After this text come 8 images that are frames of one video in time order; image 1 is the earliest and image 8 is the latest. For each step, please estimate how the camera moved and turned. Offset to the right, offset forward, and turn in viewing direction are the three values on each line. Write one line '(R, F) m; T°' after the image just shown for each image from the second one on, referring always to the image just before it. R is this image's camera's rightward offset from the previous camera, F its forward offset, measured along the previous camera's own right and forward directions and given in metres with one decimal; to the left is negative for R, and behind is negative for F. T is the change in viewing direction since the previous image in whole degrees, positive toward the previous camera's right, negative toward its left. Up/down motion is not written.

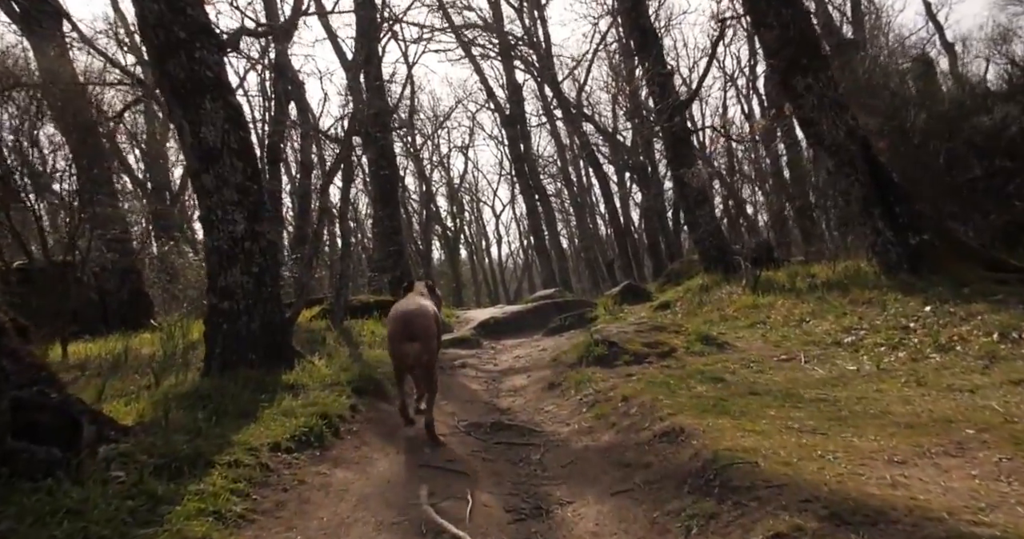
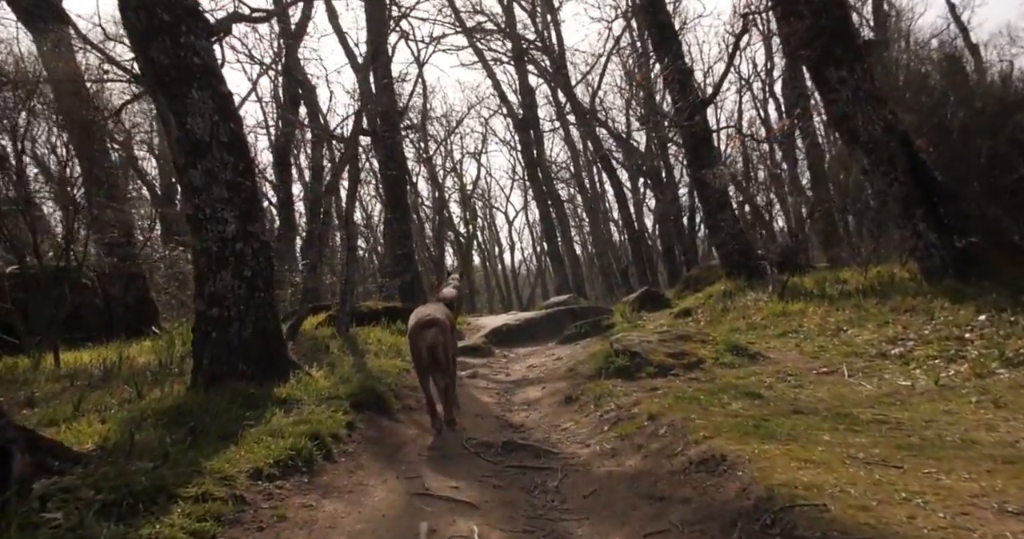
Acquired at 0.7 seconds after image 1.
(0.0, +0.5) m; -1°
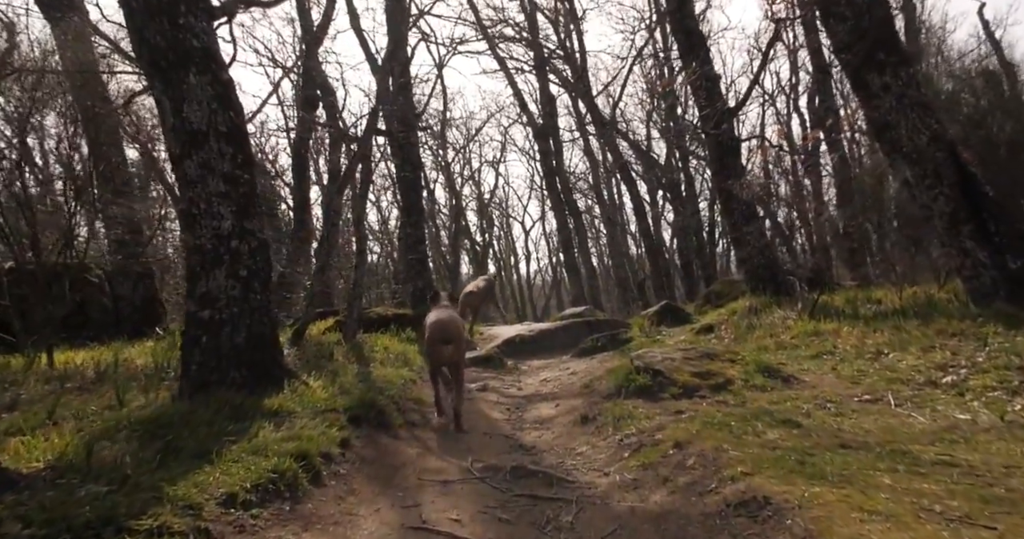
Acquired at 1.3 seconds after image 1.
(0.0, +0.4) m; -1°
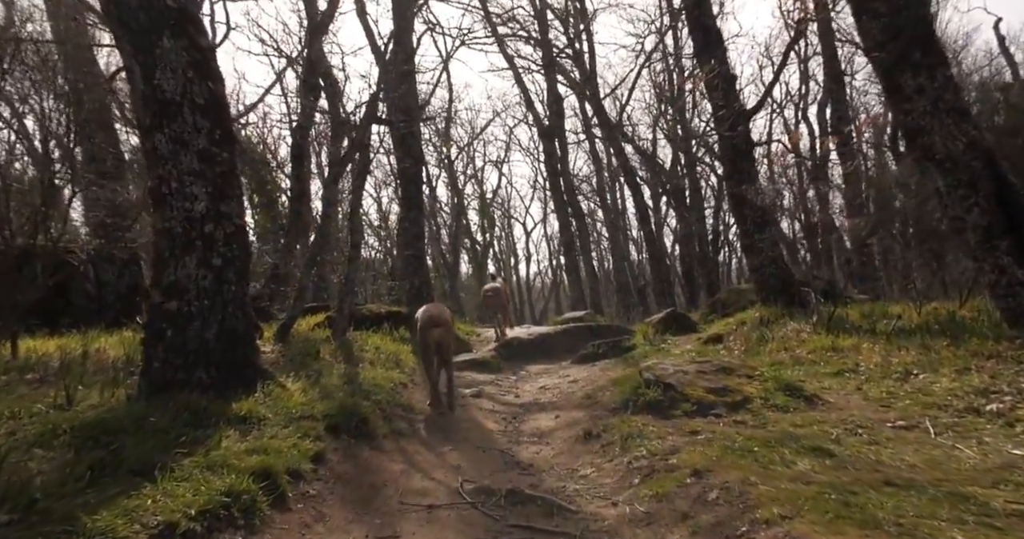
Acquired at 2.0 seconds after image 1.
(0.0, +0.5) m; 0°
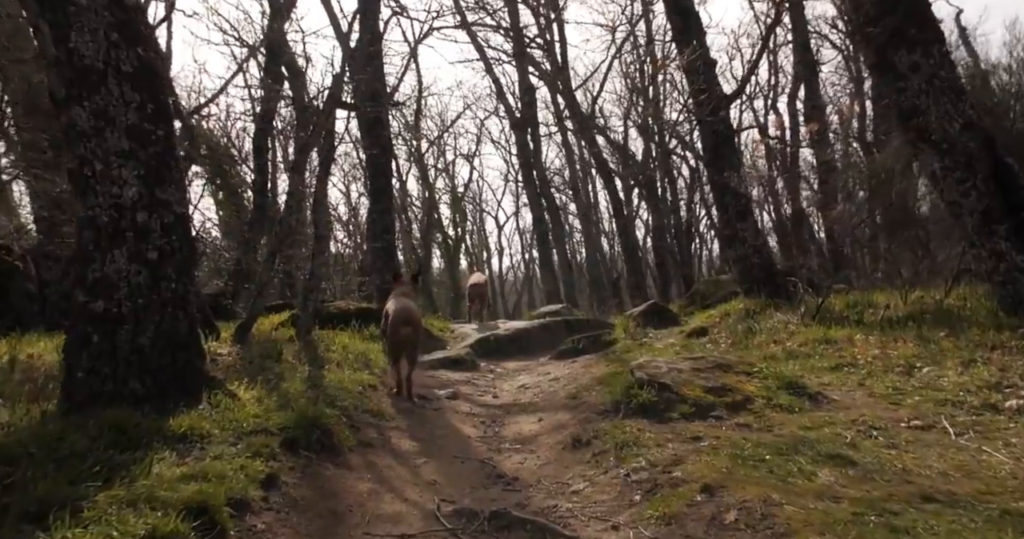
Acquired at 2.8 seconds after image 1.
(0.0, +0.5) m; +2°
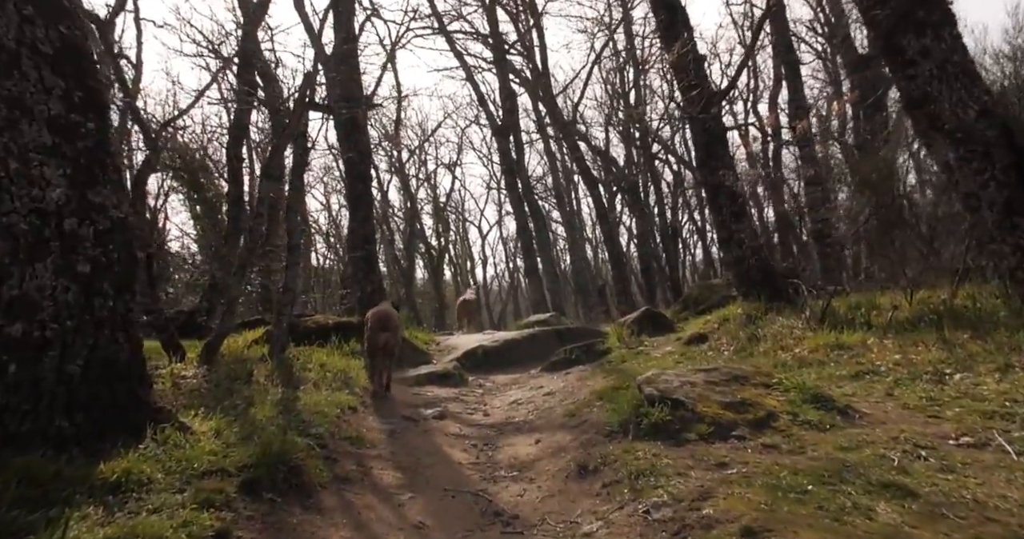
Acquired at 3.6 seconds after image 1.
(-0.1, +0.5) m; +1°
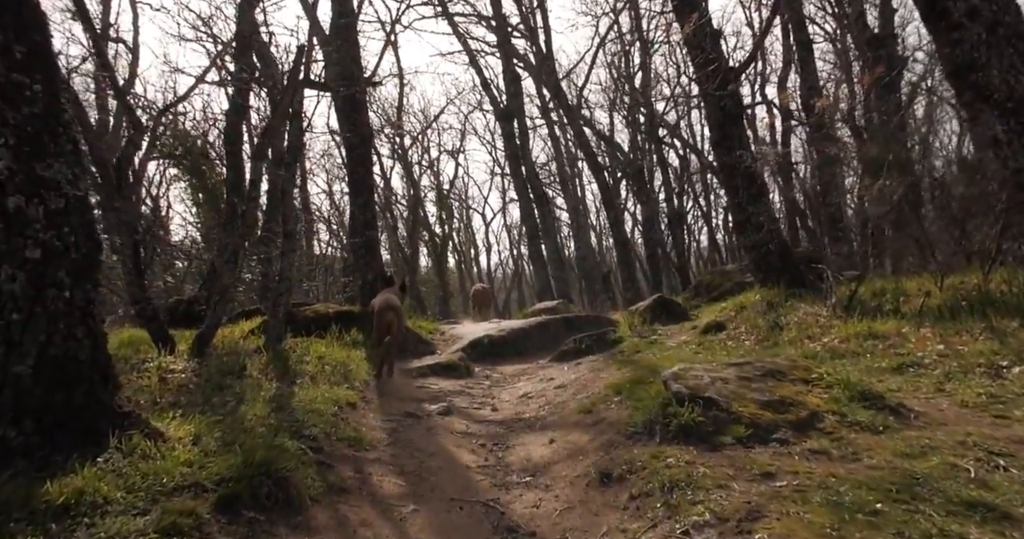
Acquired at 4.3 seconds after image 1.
(-0.1, +0.5) m; 0°
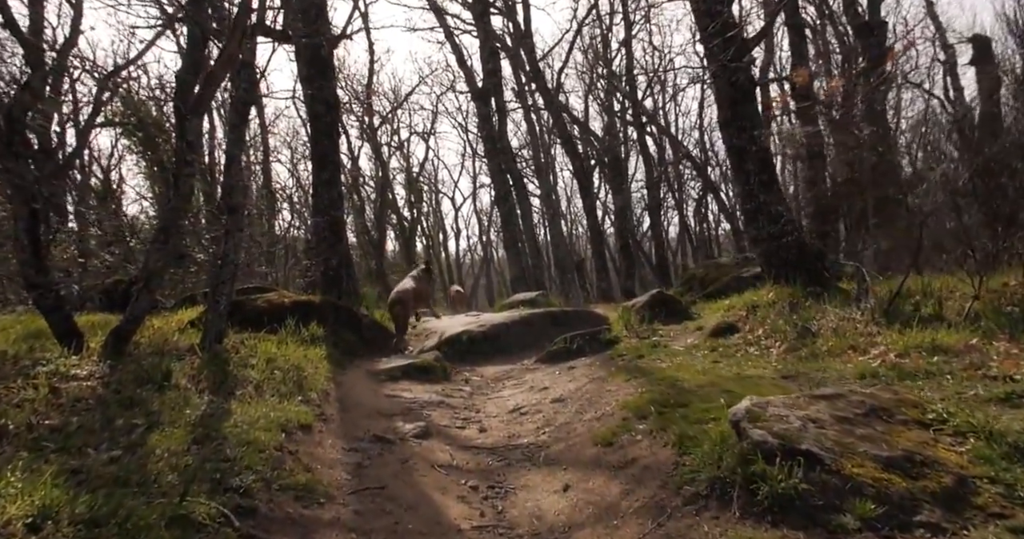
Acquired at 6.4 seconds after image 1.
(-0.2, +1.3) m; +3°
